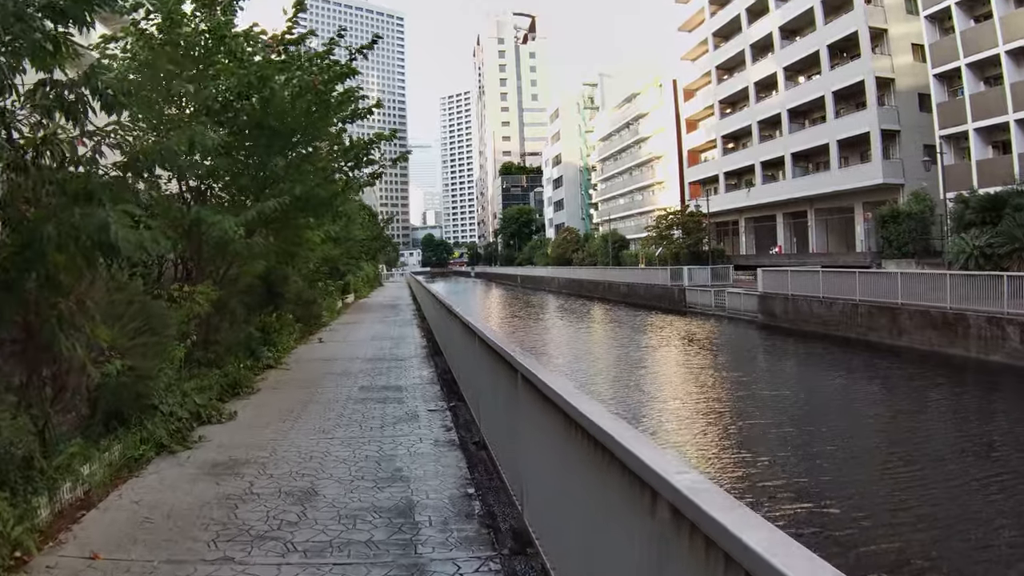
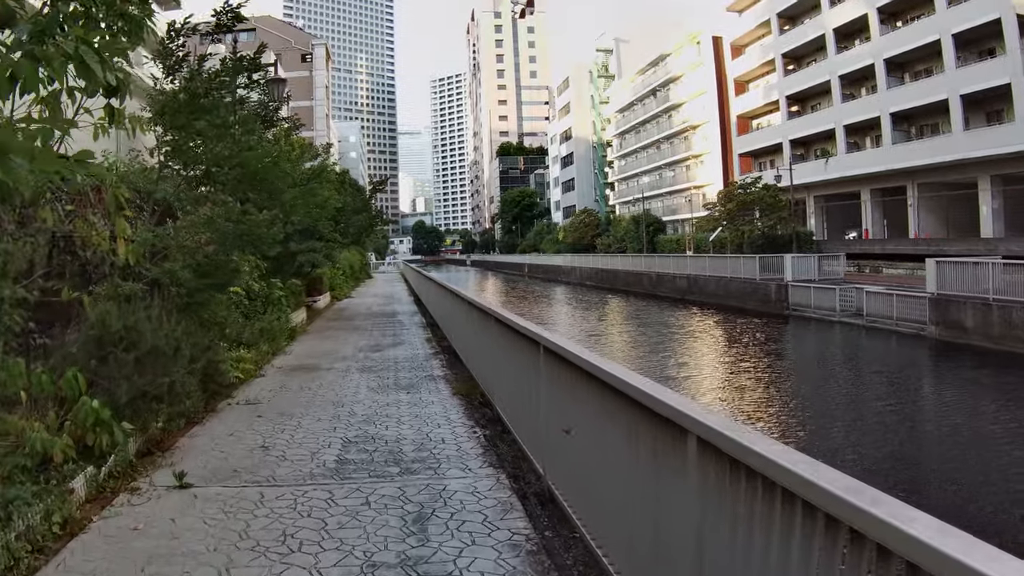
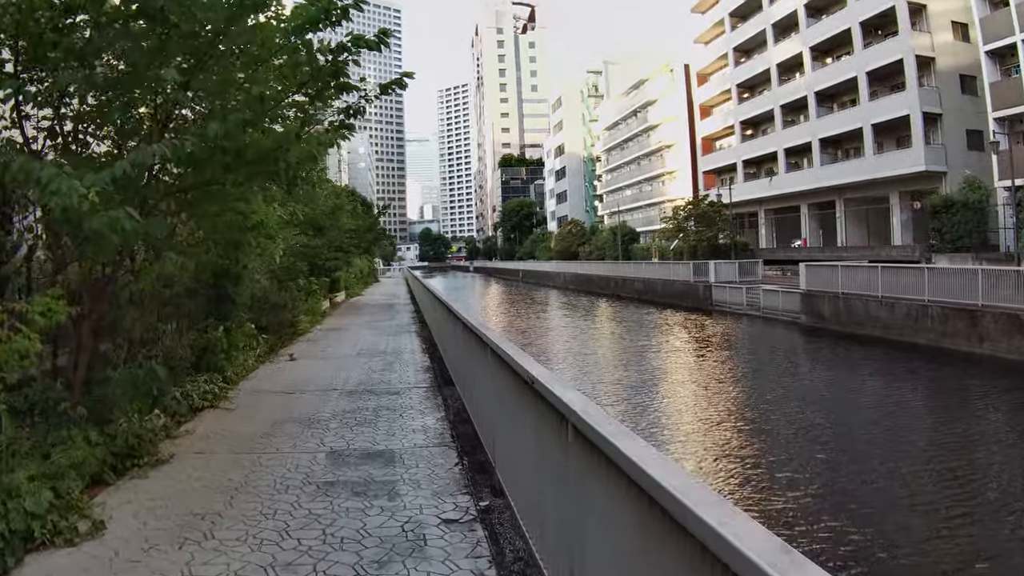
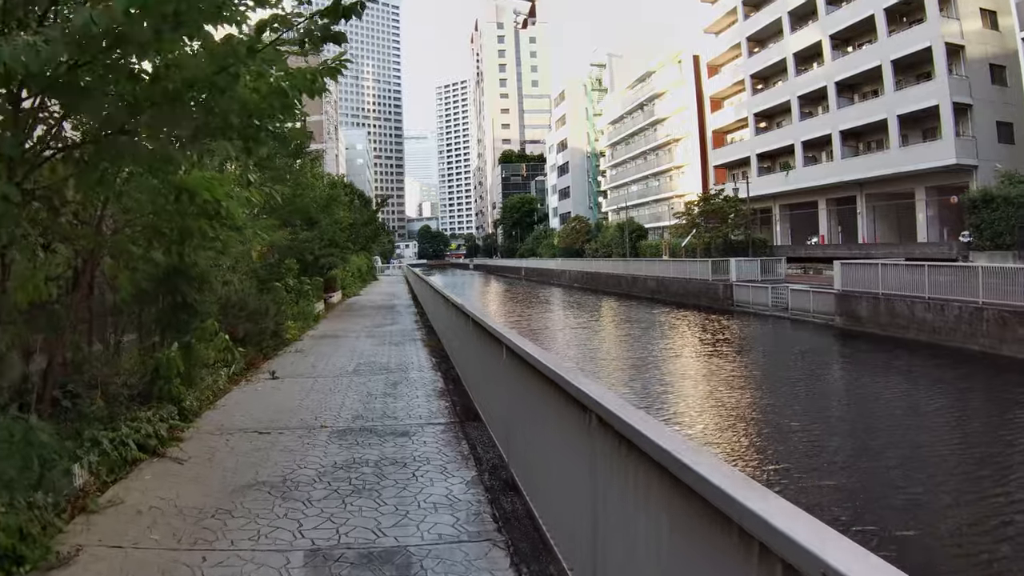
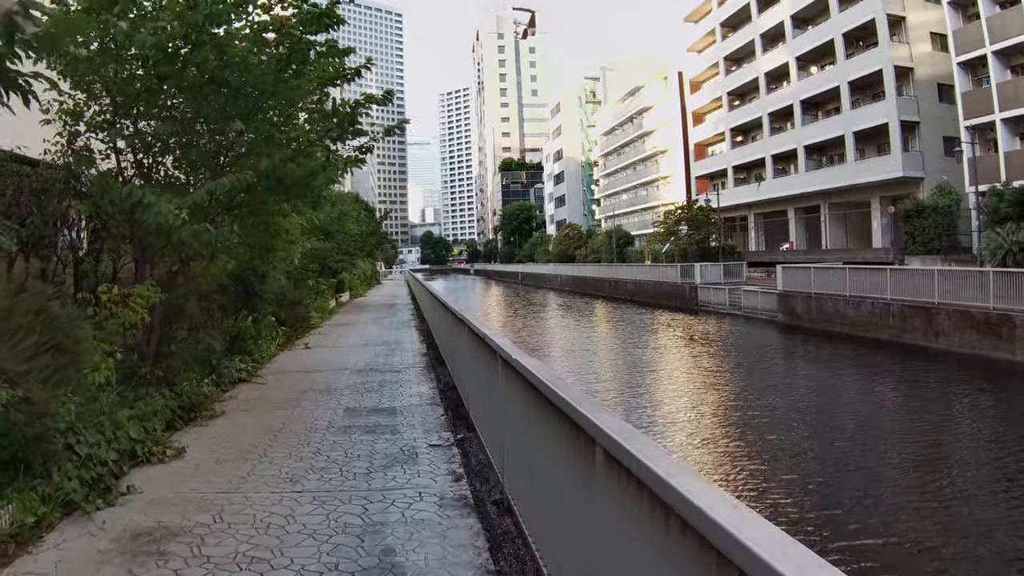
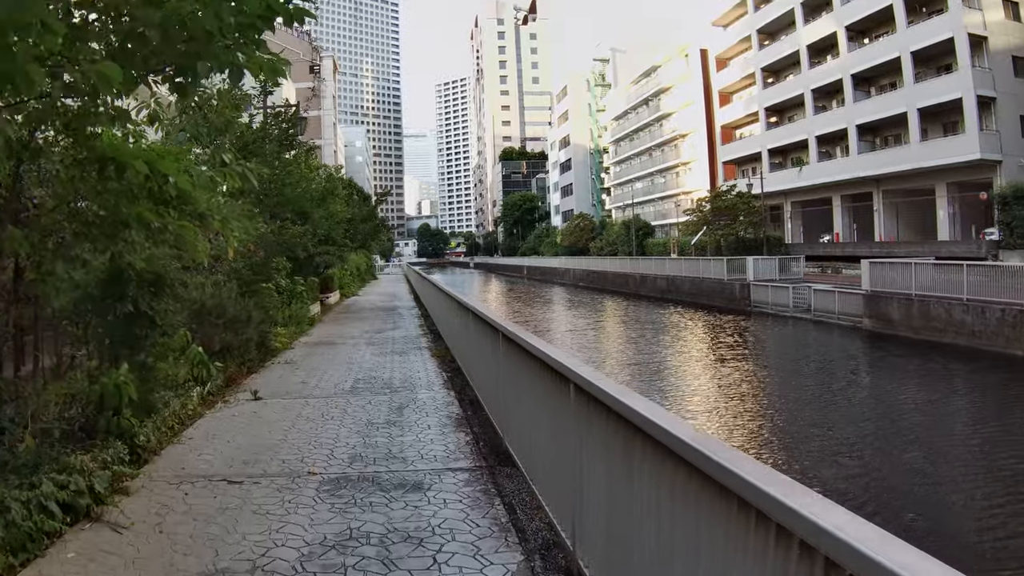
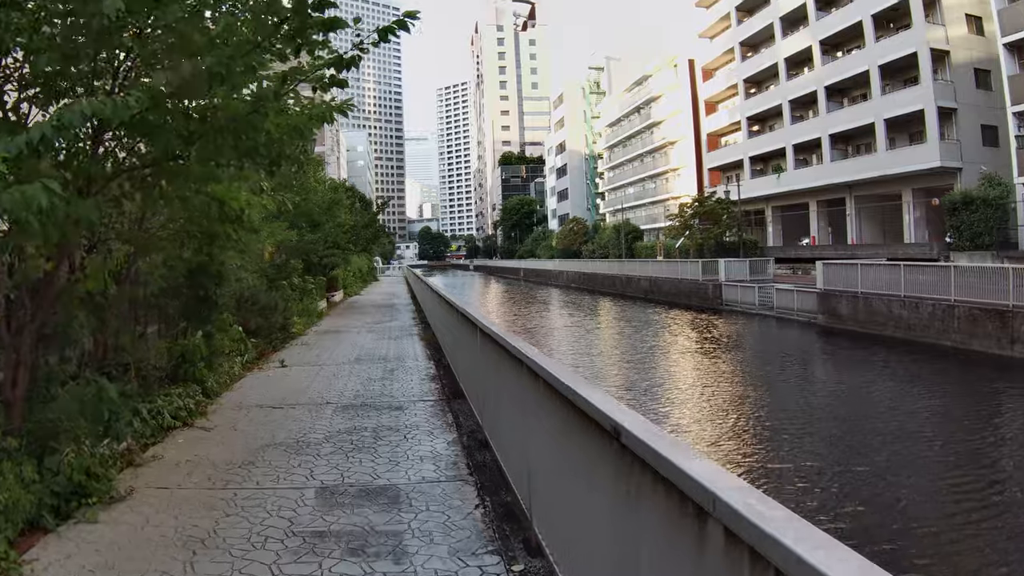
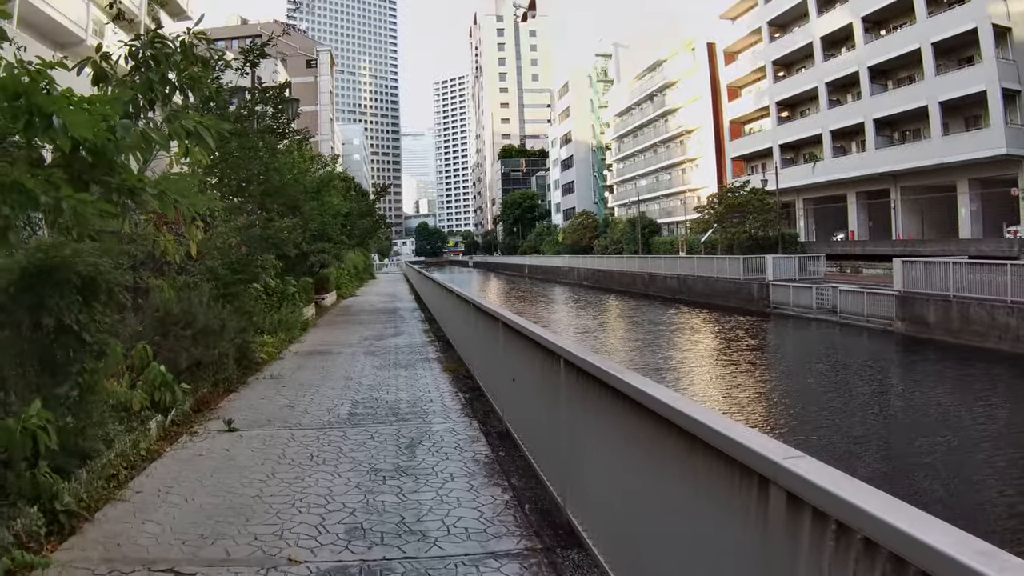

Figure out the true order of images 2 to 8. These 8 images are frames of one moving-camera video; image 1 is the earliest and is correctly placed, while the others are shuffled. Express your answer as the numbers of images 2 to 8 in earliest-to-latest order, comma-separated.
5, 3, 7, 4, 6, 8, 2
